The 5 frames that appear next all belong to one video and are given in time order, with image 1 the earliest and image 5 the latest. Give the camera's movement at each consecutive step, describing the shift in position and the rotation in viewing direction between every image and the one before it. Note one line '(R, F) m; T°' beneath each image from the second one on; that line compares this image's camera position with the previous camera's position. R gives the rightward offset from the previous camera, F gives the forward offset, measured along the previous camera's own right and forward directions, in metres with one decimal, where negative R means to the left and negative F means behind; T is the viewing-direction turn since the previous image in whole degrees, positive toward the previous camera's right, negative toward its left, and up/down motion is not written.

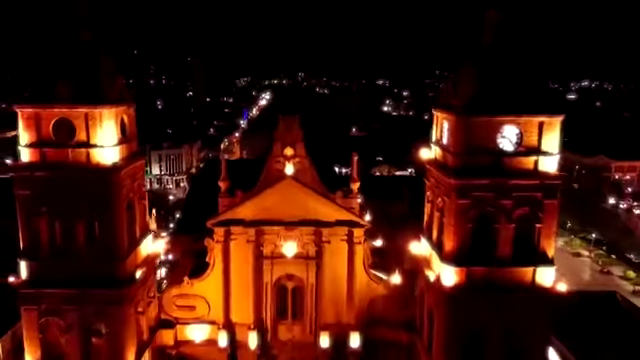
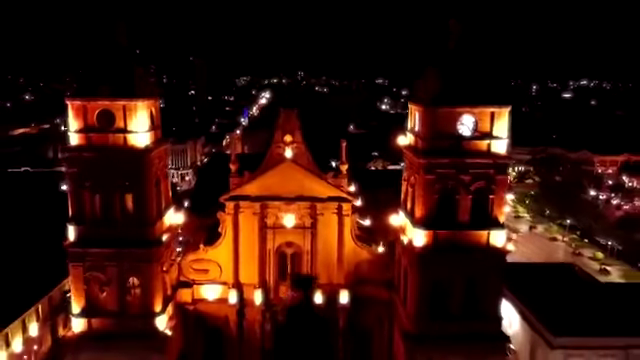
(+0.1, -4.2) m; 0°
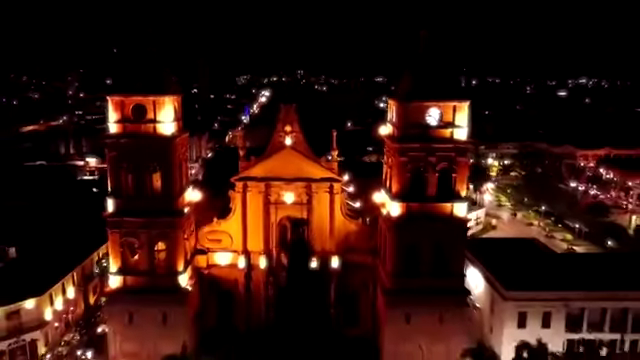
(+0.2, -5.0) m; 0°
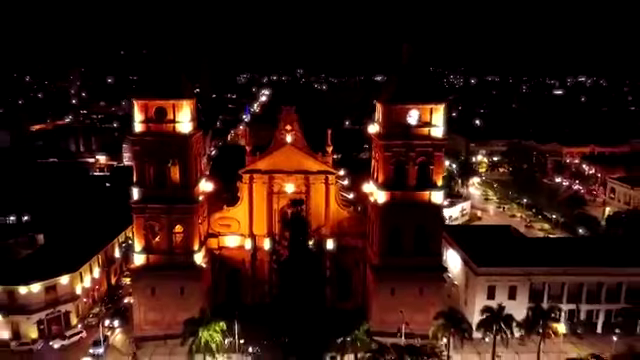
(+0.1, -4.5) m; 0°
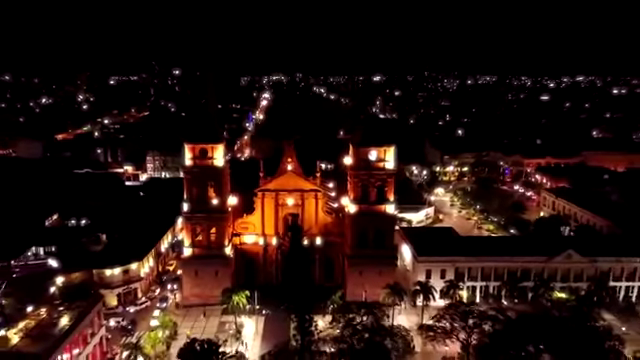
(+0.5, -15.3) m; 0°
